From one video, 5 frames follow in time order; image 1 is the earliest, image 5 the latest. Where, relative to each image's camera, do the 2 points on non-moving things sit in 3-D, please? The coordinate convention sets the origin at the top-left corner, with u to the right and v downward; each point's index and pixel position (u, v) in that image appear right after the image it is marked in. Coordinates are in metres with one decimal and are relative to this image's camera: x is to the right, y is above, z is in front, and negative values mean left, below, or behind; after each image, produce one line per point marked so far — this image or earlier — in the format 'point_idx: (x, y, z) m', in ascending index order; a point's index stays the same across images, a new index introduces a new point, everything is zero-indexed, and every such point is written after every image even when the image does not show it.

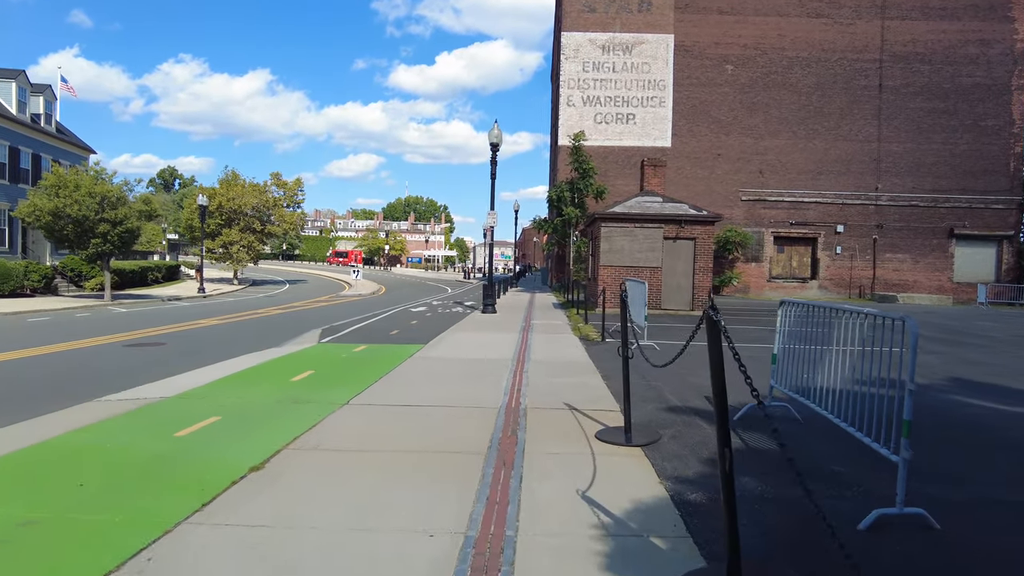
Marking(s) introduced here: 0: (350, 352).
0: (-3.0, -1.2, +12.1) m
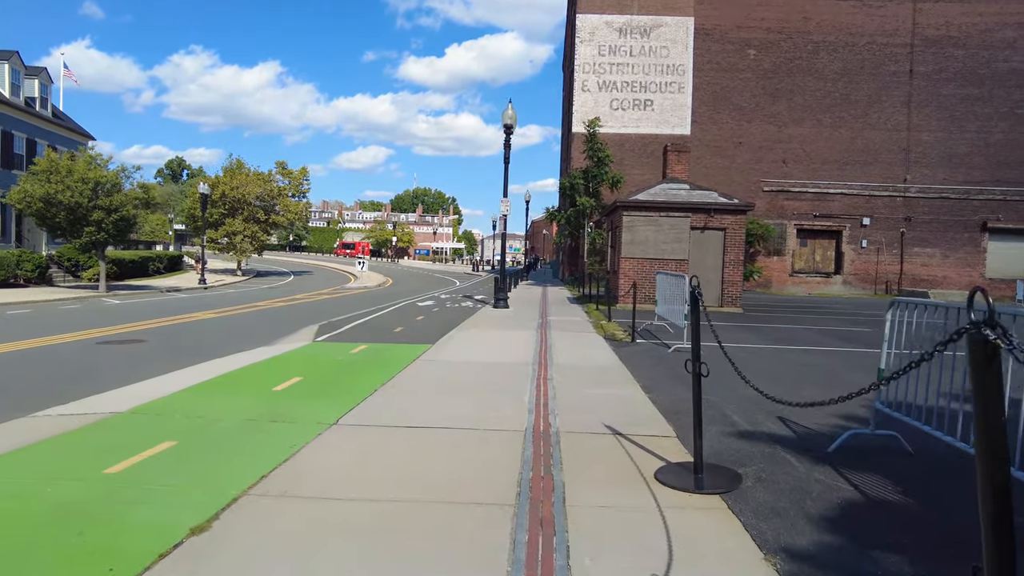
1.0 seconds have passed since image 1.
0: (-2.7, -1.1, +10.7) m
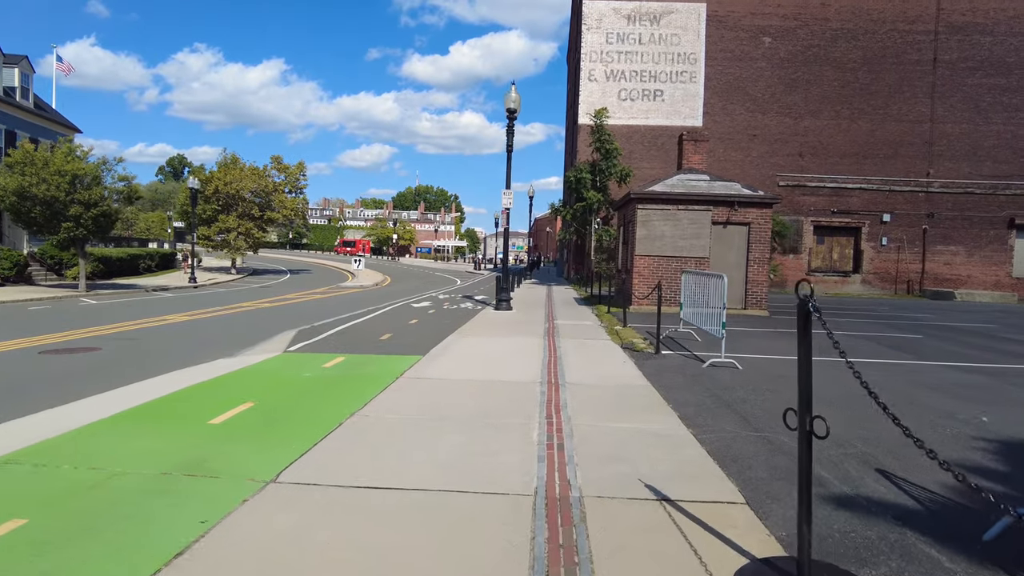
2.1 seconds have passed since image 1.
0: (-2.7, -1.1, +9.0) m
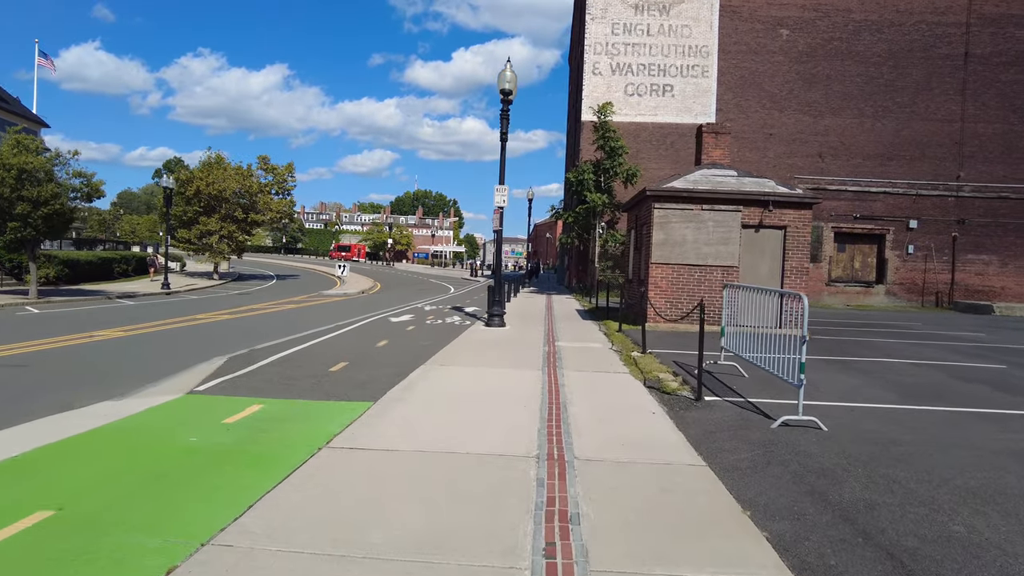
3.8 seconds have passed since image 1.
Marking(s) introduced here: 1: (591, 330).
0: (-2.8, -1.3, +6.3) m
1: (+1.8, -1.0, +15.4) m
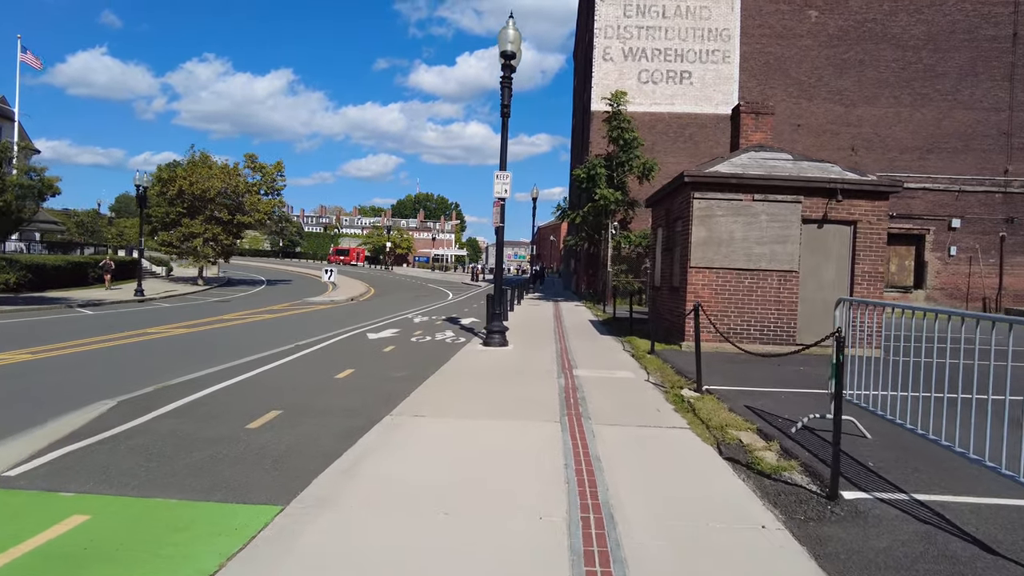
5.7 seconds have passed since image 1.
0: (-2.8, -1.4, +3.3) m
1: (+1.9, -1.2, +12.4) m
